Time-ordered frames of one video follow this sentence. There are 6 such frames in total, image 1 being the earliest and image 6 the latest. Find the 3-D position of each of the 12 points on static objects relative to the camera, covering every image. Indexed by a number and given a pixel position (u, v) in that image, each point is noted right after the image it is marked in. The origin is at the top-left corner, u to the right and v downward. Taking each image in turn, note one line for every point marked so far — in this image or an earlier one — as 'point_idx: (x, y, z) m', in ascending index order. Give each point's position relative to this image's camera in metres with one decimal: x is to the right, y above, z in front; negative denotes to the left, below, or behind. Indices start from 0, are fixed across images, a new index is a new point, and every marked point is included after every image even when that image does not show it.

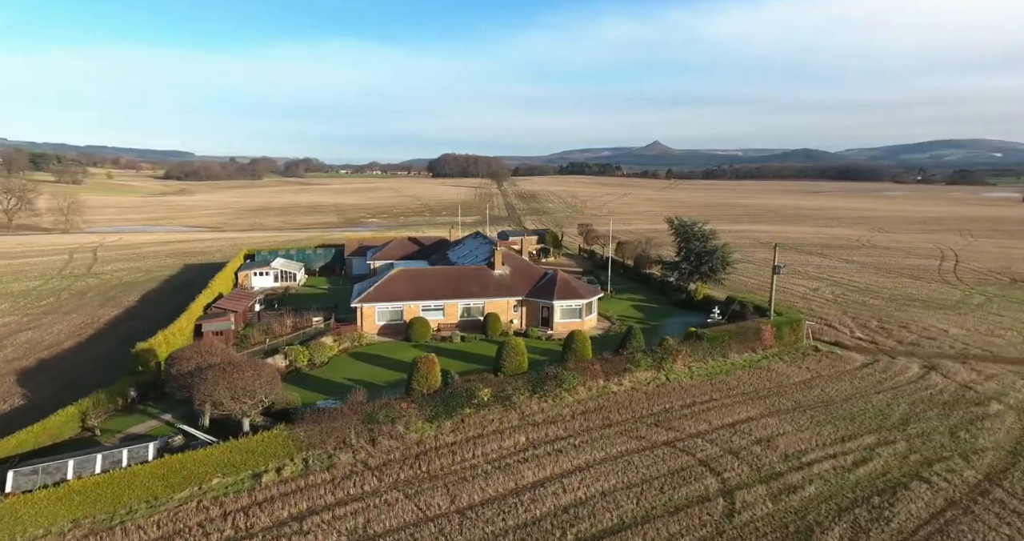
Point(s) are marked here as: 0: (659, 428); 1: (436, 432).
0: (+4.2, -4.4, +16.3) m
1: (-2.2, -4.5, +16.3) m
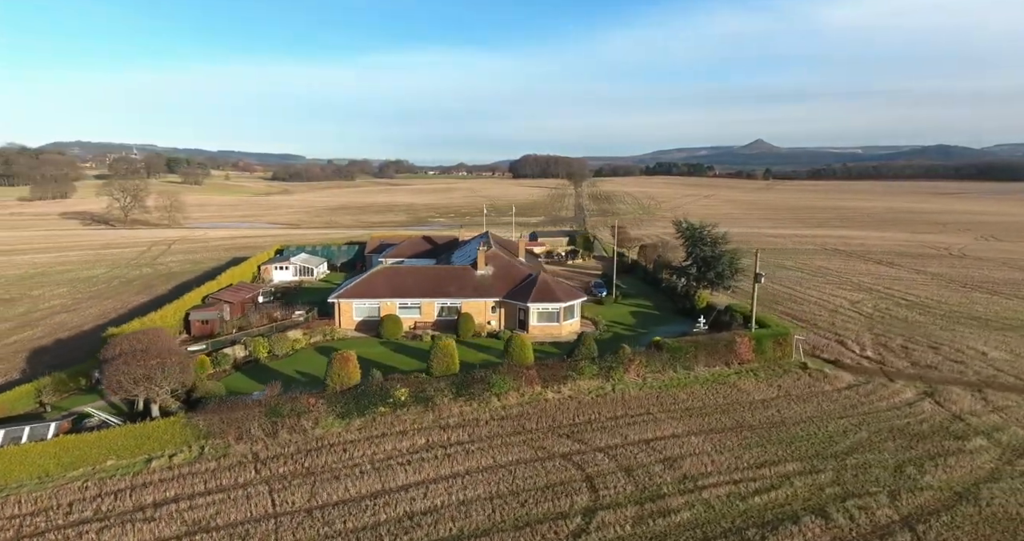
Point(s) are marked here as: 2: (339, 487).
0: (+1.5, -4.5, +15.6) m
1: (-4.8, -4.4, +16.4) m
2: (-3.9, -4.9, +13.1) m
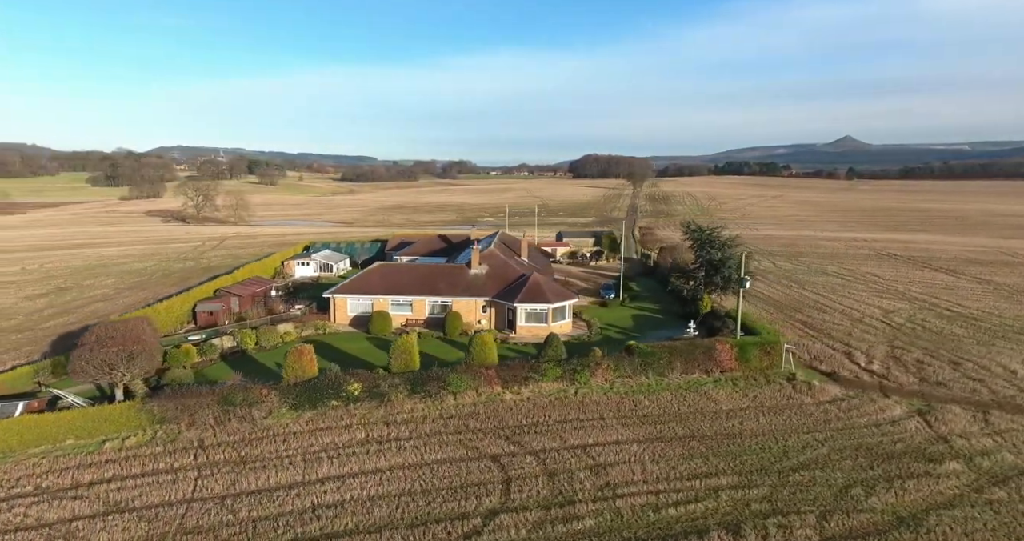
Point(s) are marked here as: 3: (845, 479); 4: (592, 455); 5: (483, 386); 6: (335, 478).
0: (-0.2, -4.5, +15.4) m
1: (-6.4, -4.3, +16.8) m
2: (-5.8, -4.8, +13.5) m
3: (+7.9, -5.0, +13.9) m
4: (+2.1, -4.6, +14.6) m
5: (-0.9, -3.7, +18.8) m
6: (-4.1, -4.8, +13.4) m
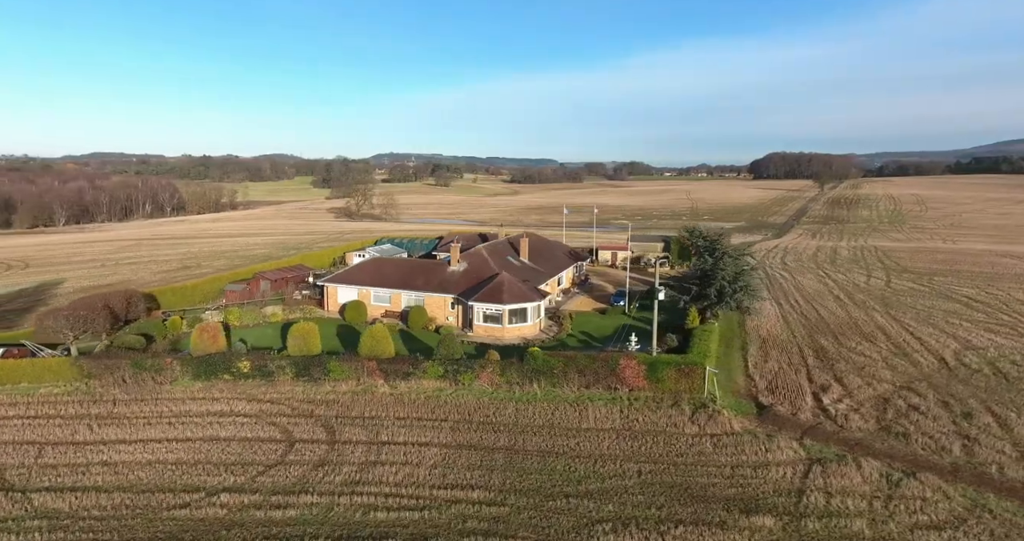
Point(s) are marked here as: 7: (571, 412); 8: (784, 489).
0: (-5.3, -4.4, +16.2) m
1: (-10.8, -3.9, +19.3) m
2: (-11.2, -4.4, +15.9) m
3: (+2.0, -5.2, +12.5) m
4: (-3.4, -4.6, +14.8) m
5: (-5.0, -3.6, +19.7) m
6: (-9.6, -4.5, +15.3) m
7: (+1.9, -4.4, +18.1) m
8: (+6.6, -5.2, +13.9) m
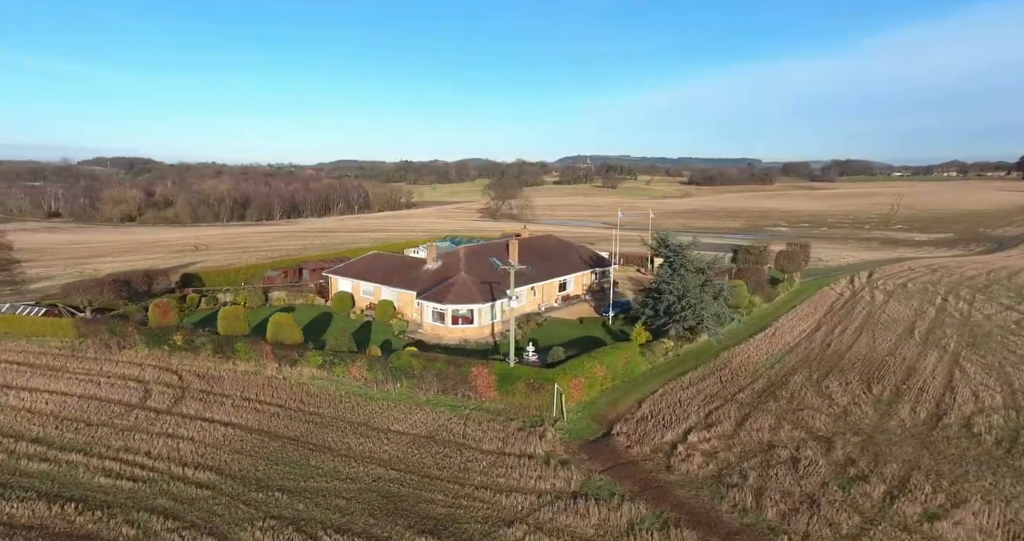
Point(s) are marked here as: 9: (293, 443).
0: (-10.9, -4.1, +18.8) m
1: (-15.2, -3.3, +23.4) m
2: (-16.6, -3.8, +20.3) m
3: (-5.0, -5.3, +13.1) m
4: (-9.4, -4.4, +16.9) m
5: (-9.5, -3.4, +22.0) m
6: (-15.2, -4.0, +19.2) m
7: (-3.4, -4.5, +18.5) m
8: (-0.3, -5.6, +13.1) m
9: (-5.9, -4.8, +16.4) m
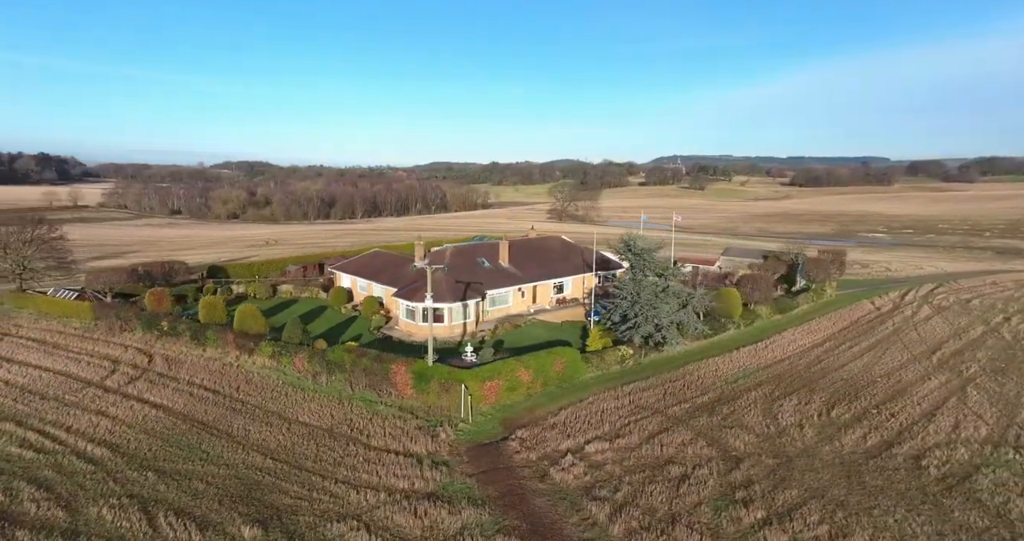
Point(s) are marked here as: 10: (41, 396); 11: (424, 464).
0: (-13.6, -3.9, +20.9) m
1: (-17.2, -3.0, +26.0) m
2: (-19.0, -3.4, +23.2) m
3: (-8.7, -5.2, +14.3) m
4: (-12.5, -4.2, +18.8) m
5: (-11.8, -3.2, +23.8) m
6: (-17.8, -3.6, +21.9) m
7: (-6.3, -4.5, +19.4) m
8: (-4.0, -5.6, +13.6) m
9: (-9.1, -4.7, +17.7) m
10: (-15.2, -4.1, +19.3) m
11: (-2.2, -5.2, +15.9) m
